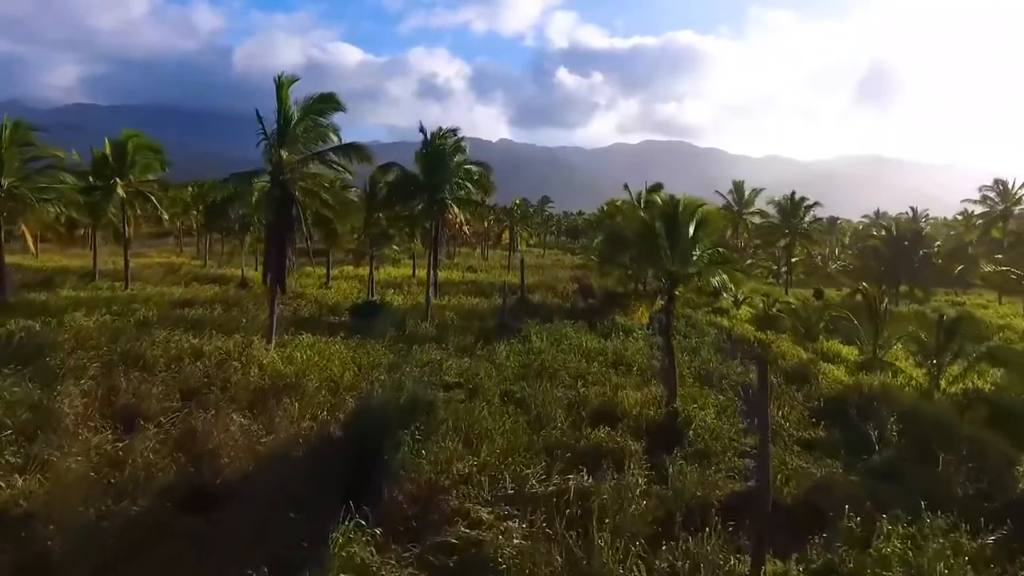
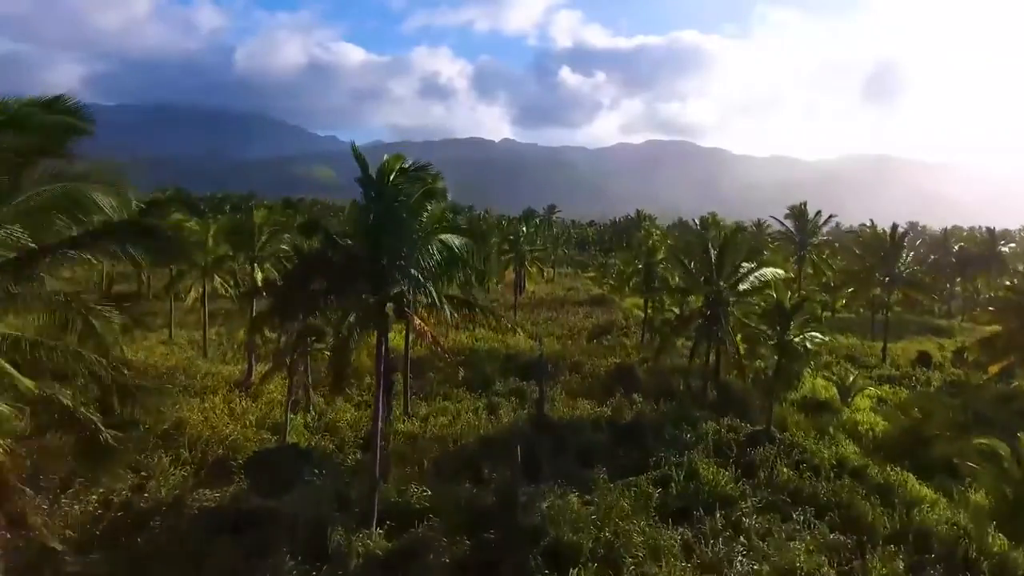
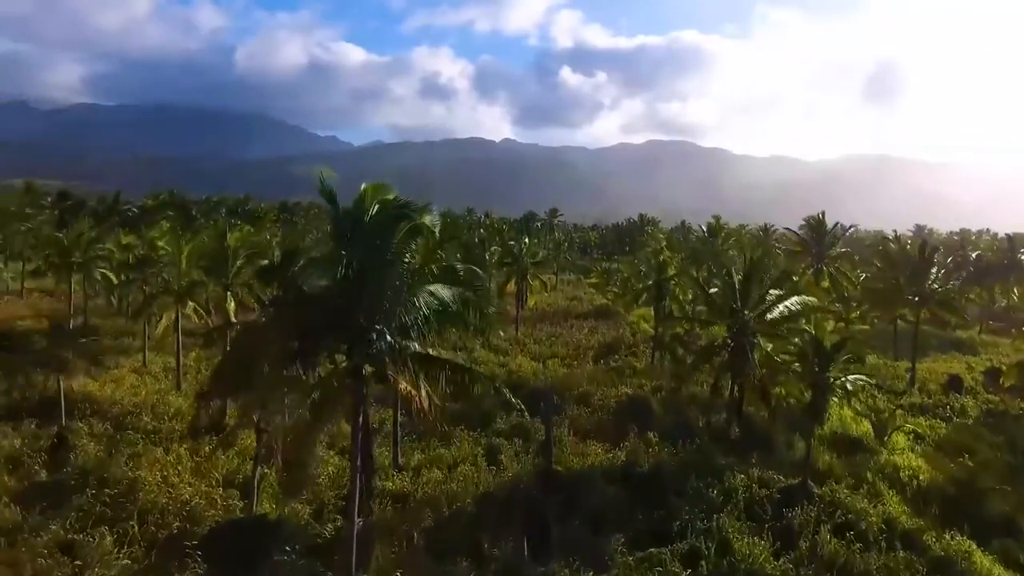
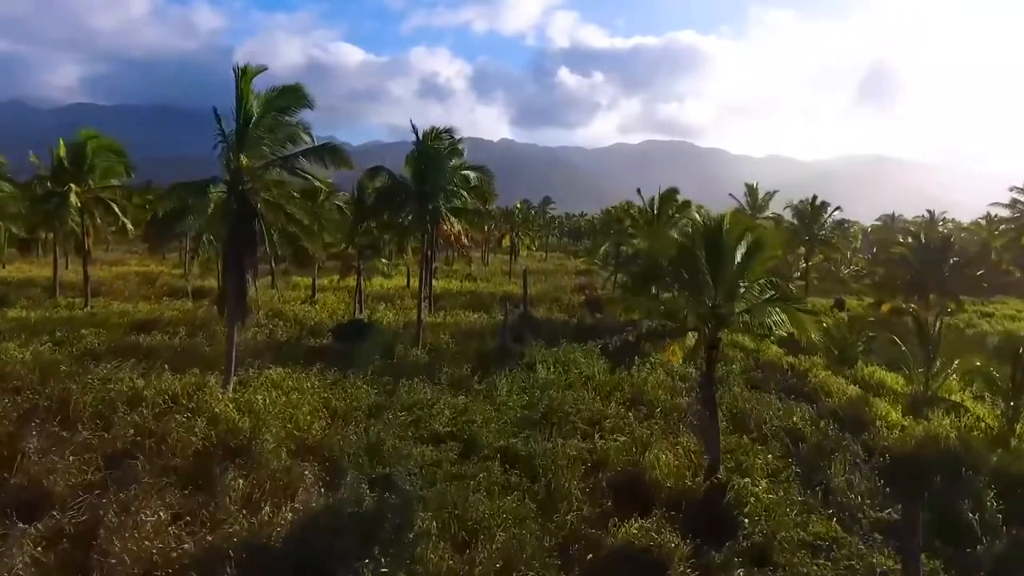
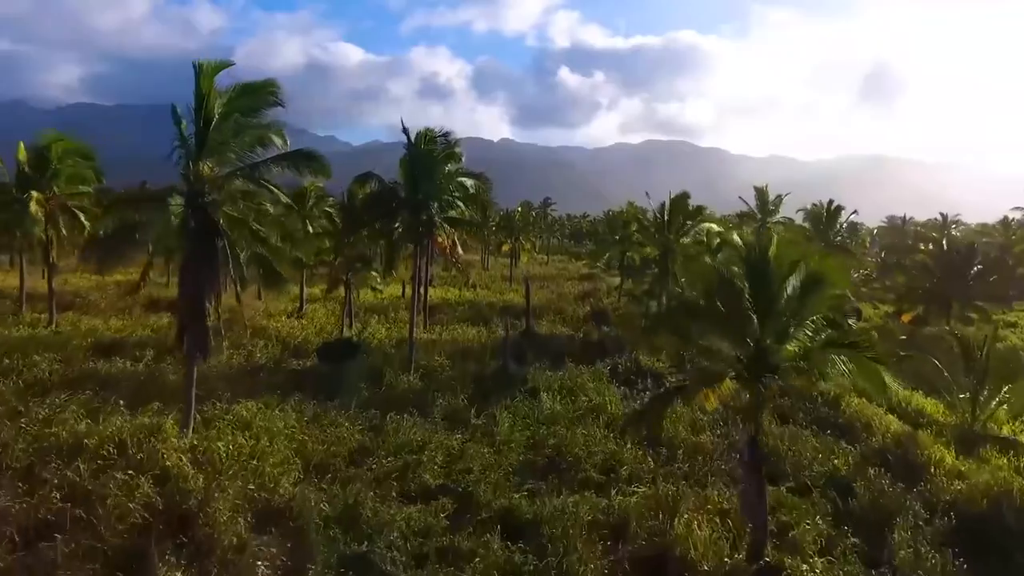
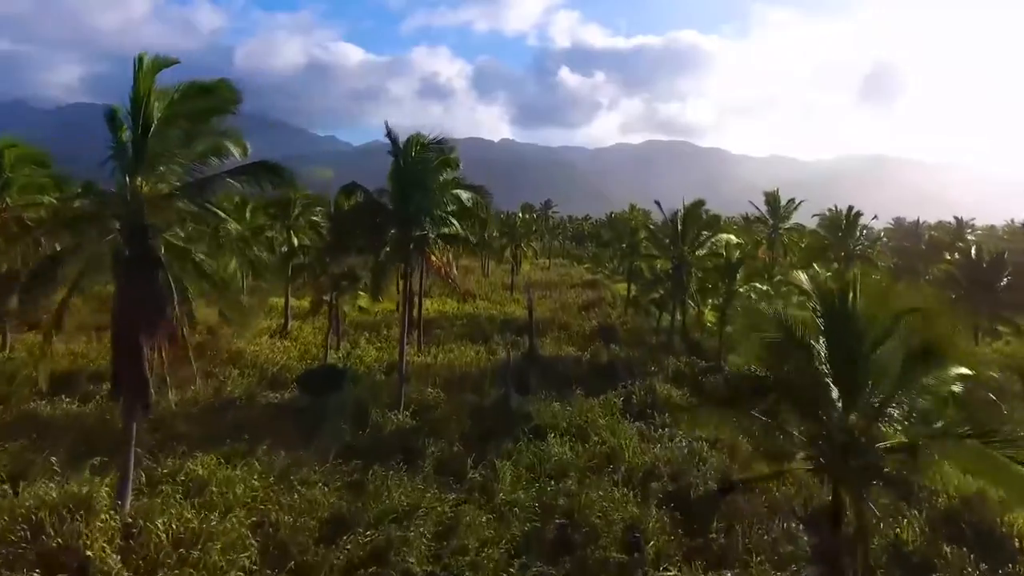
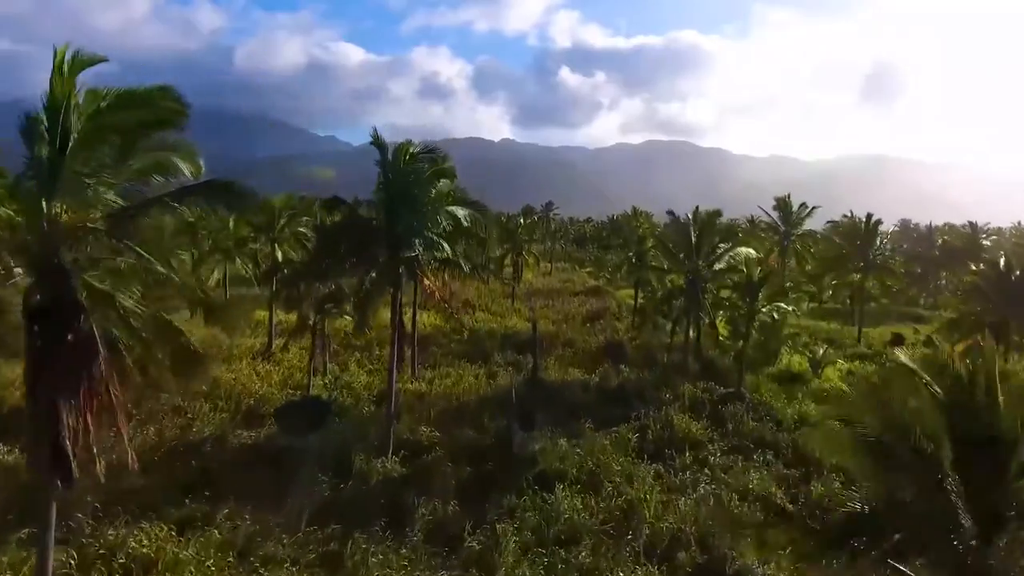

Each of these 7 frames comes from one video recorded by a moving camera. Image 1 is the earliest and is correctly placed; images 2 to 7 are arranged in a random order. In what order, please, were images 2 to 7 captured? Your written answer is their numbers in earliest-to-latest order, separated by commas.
4, 5, 6, 7, 2, 3
